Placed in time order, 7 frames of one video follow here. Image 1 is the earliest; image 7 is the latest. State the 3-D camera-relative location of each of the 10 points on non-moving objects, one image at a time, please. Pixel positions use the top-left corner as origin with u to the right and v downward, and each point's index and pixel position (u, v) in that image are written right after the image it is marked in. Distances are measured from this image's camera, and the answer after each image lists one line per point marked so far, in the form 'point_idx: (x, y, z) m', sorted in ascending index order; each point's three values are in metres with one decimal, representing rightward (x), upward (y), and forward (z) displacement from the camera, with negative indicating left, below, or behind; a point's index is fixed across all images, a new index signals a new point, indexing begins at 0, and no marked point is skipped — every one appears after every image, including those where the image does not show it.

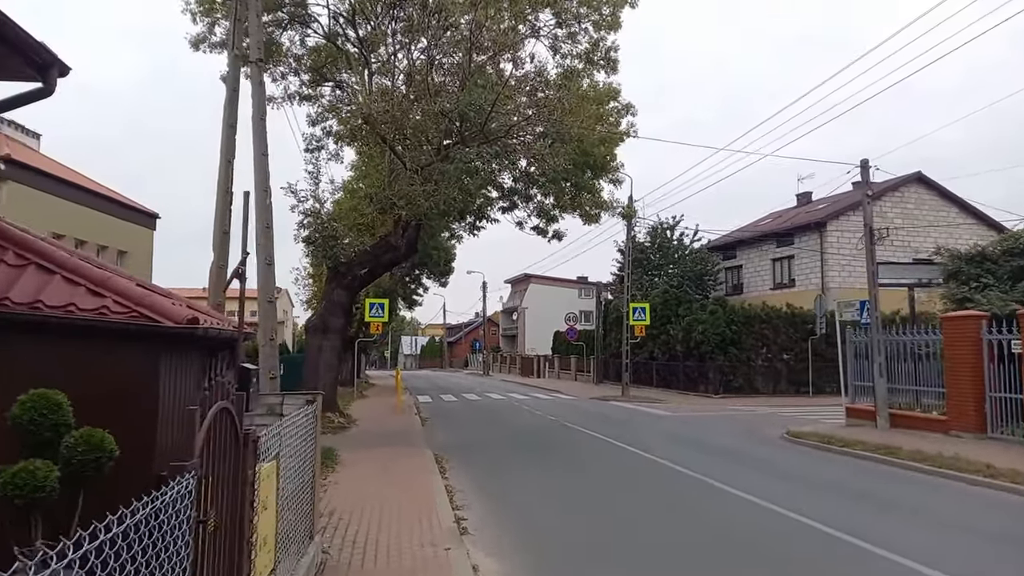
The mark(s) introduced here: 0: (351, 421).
0: (-4.4, -3.6, +19.0) m
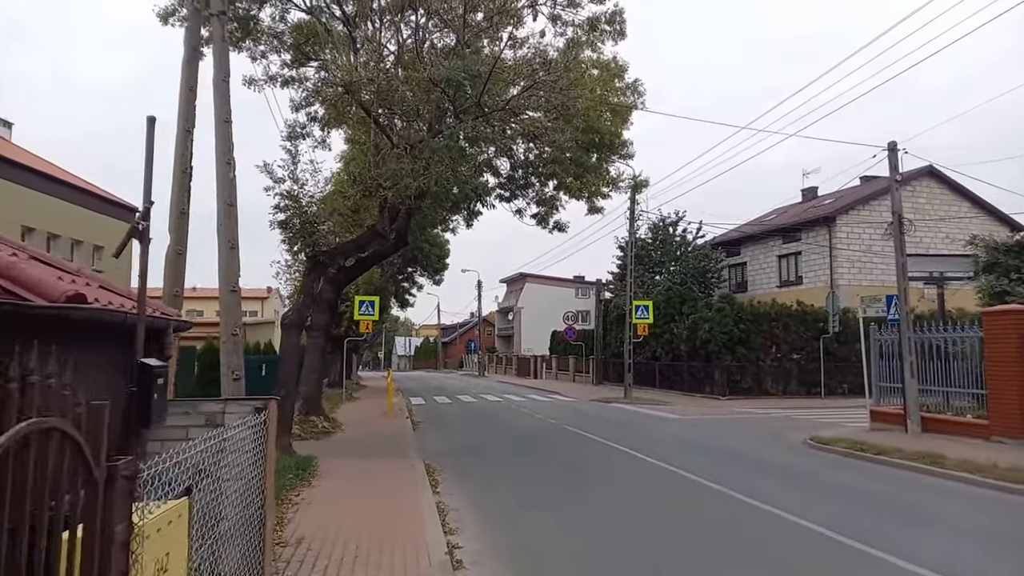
0: (-4.4, -3.5, +17.7) m
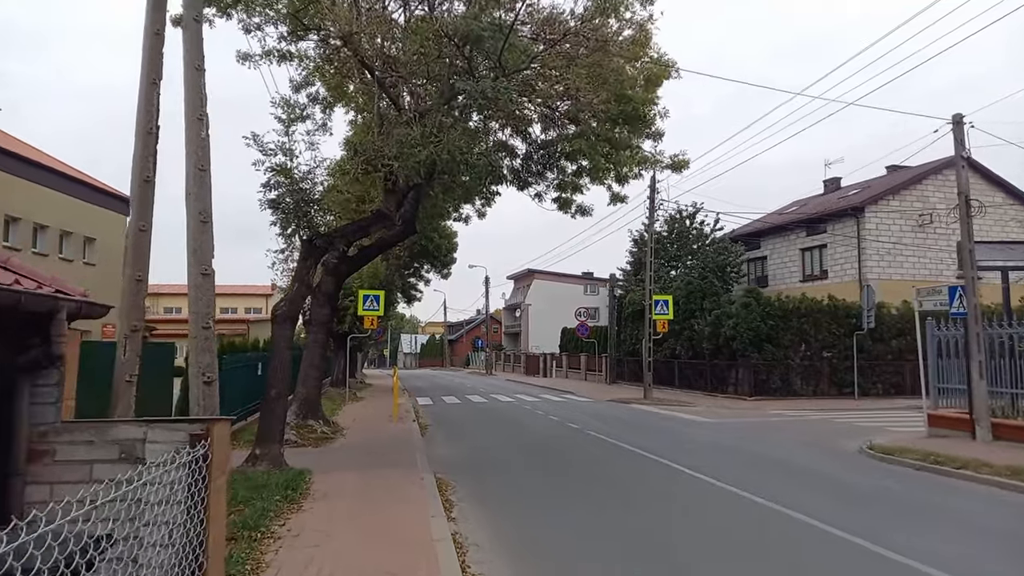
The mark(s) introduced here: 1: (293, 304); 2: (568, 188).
0: (-4.0, -3.3, +16.2) m
1: (-3.4, -0.2, +10.8) m
2: (+1.4, +2.4, +16.9) m
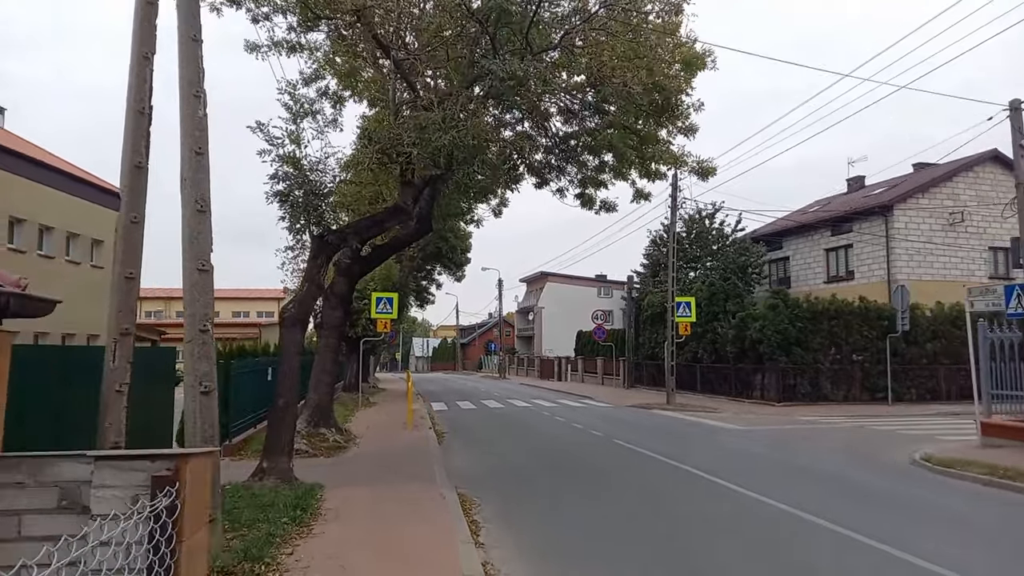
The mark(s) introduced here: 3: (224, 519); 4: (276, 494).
0: (-3.5, -3.3, +15.4) m
1: (-3.0, -0.2, +10.1) m
2: (+1.9, +2.4, +16.1) m
3: (-3.0, -2.4, +7.2) m
4: (-2.9, -2.5, +8.4) m
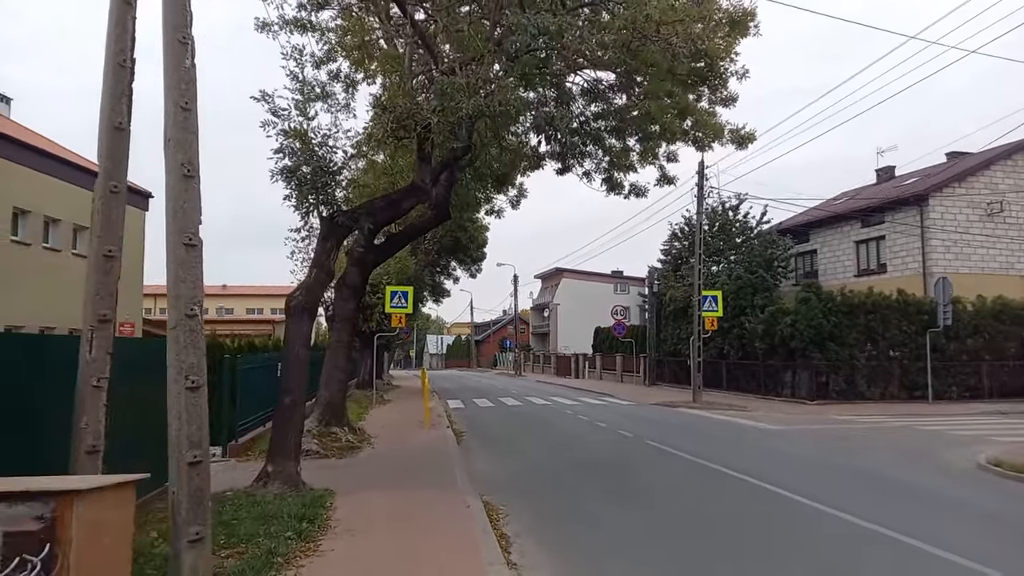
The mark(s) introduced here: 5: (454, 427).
0: (-3.1, -3.1, +14.5) m
1: (-2.6, -0.1, +9.2) m
2: (+2.4, +2.6, +15.1) m
3: (-2.6, -2.2, +6.3) m
4: (-2.5, -2.3, +7.6) m
5: (-1.6, -3.8, +19.0) m
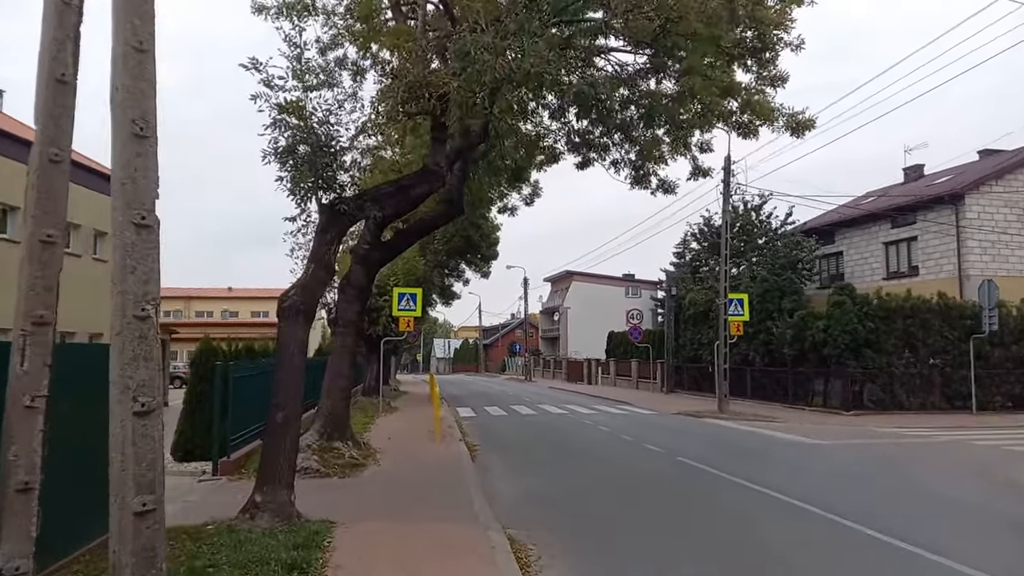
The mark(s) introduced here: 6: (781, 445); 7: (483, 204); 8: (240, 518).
0: (-2.7, -3.1, +13.3) m
1: (-2.3, -0.1, +8.0) m
2: (+2.8, +2.6, +13.9) m
3: (-2.4, -2.2, +5.1) m
4: (-2.2, -2.3, +6.3) m
5: (-1.2, -3.8, +17.8) m
6: (+6.9, -4.0, +18.0) m
7: (-0.7, +2.1, +17.0) m
8: (-2.9, -2.4, +7.3) m
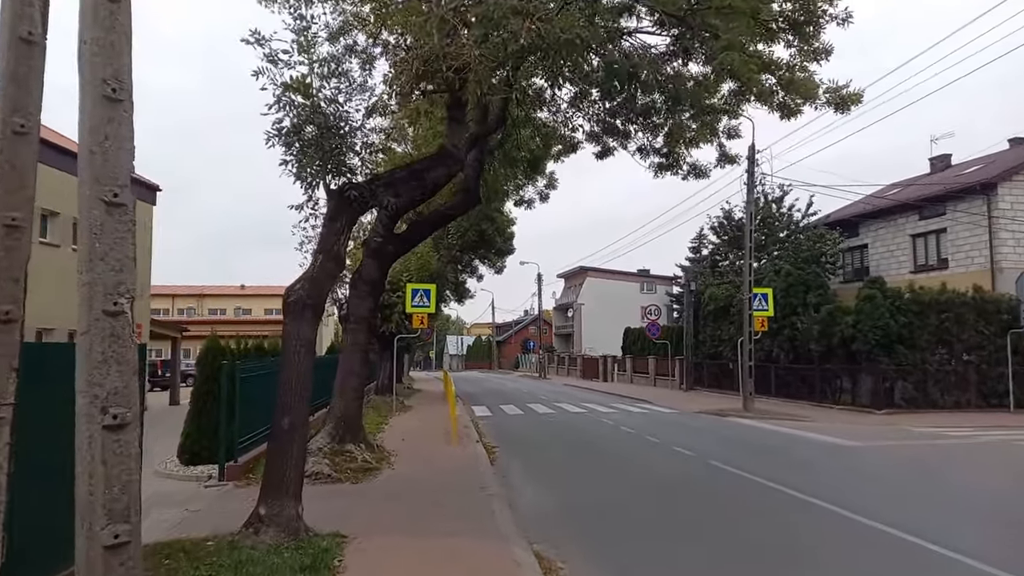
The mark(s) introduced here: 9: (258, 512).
0: (-2.3, -3.0, +12.7) m
1: (-2.0, 0.0, +7.3) m
2: (+3.1, +2.7, +13.1) m
3: (-2.1, -2.1, +4.5) m
4: (-2.0, -2.2, +5.7) m
5: (-0.7, -3.7, +17.2) m
6: (+7.4, -3.9, +17.2) m
7: (-0.3, +2.2, +16.4) m
8: (-2.6, -2.3, +6.7) m
9: (-2.4, -2.2, +6.8) m
